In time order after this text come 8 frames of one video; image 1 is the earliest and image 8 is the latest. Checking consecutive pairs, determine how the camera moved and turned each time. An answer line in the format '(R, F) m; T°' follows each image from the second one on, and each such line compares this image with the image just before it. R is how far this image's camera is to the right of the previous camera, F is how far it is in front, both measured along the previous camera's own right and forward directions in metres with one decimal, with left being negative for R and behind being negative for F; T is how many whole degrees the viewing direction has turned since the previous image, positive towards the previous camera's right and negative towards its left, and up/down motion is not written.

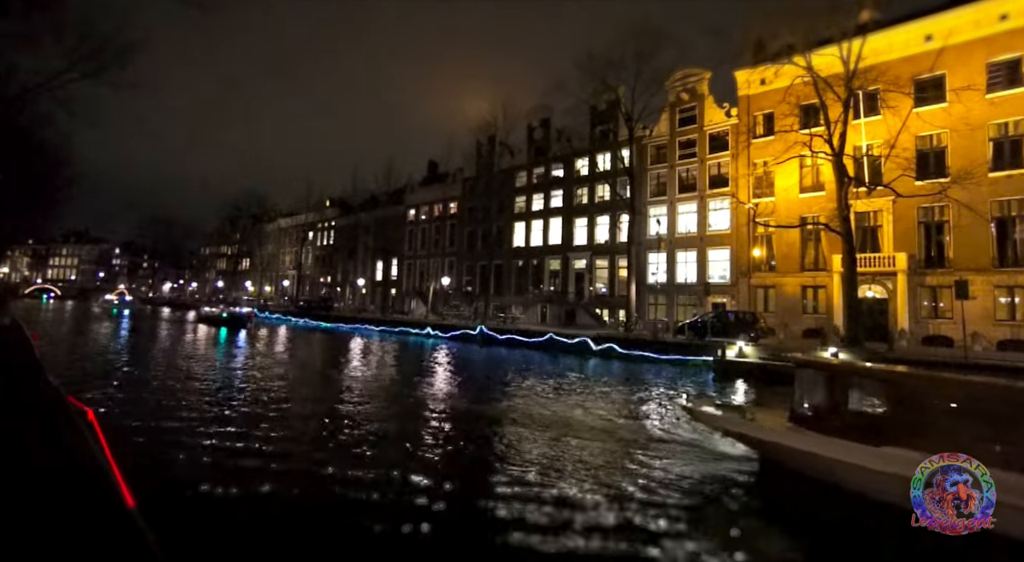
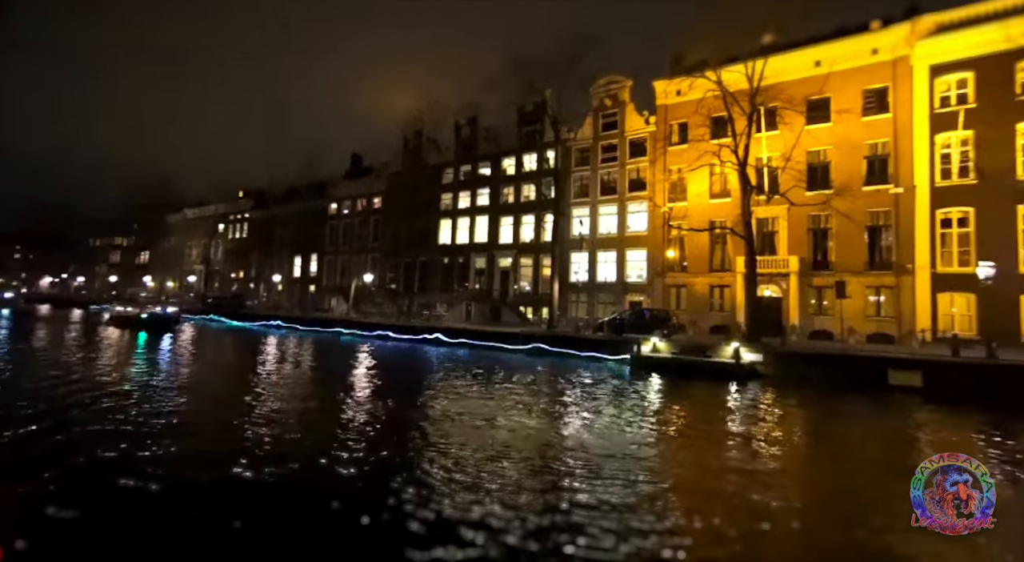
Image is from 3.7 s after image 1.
(0.0, -0.2) m; +8°
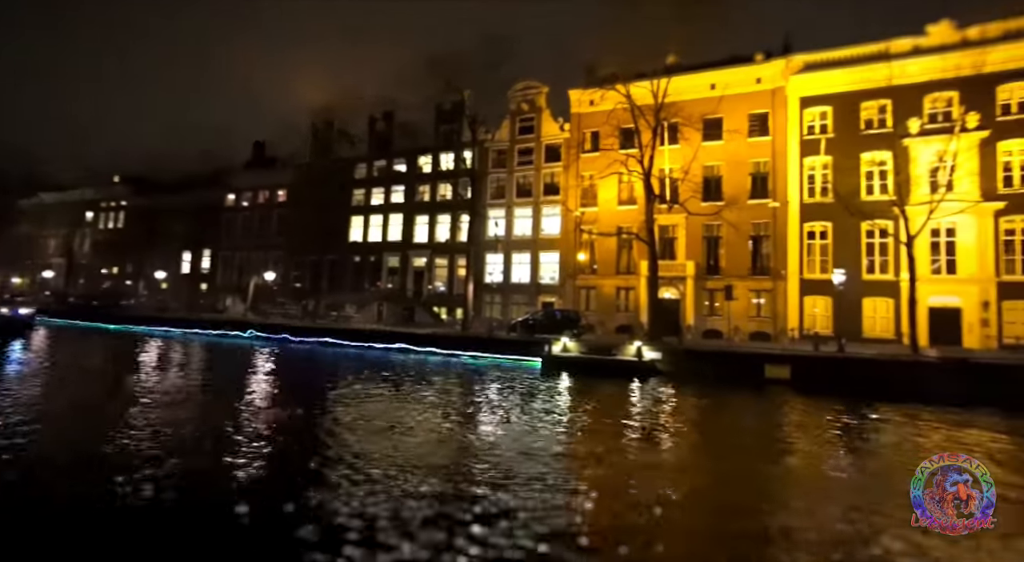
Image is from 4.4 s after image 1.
(-0.1, -0.3) m; +9°
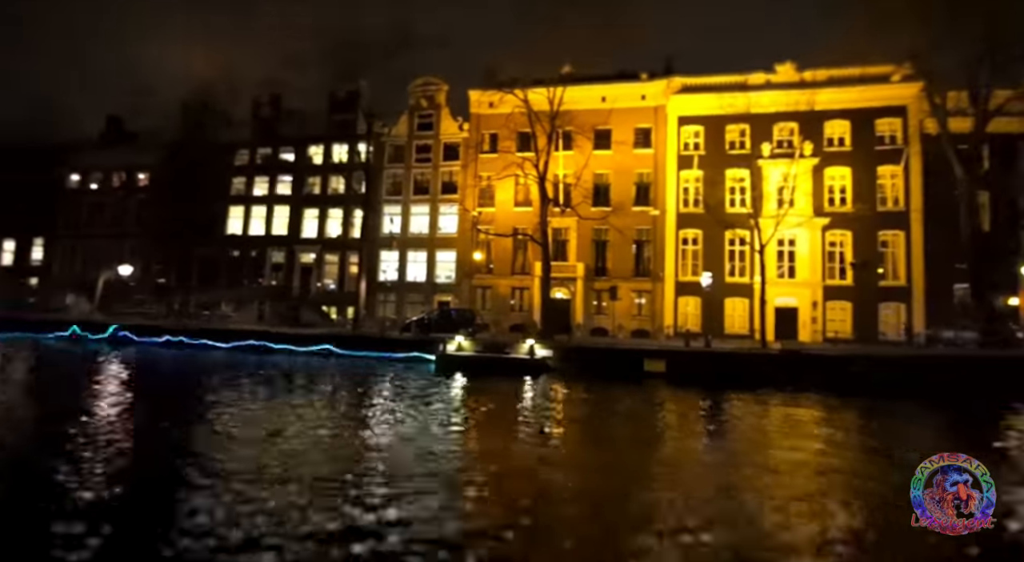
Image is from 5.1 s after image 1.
(-1.6, +0.1) m; +14°
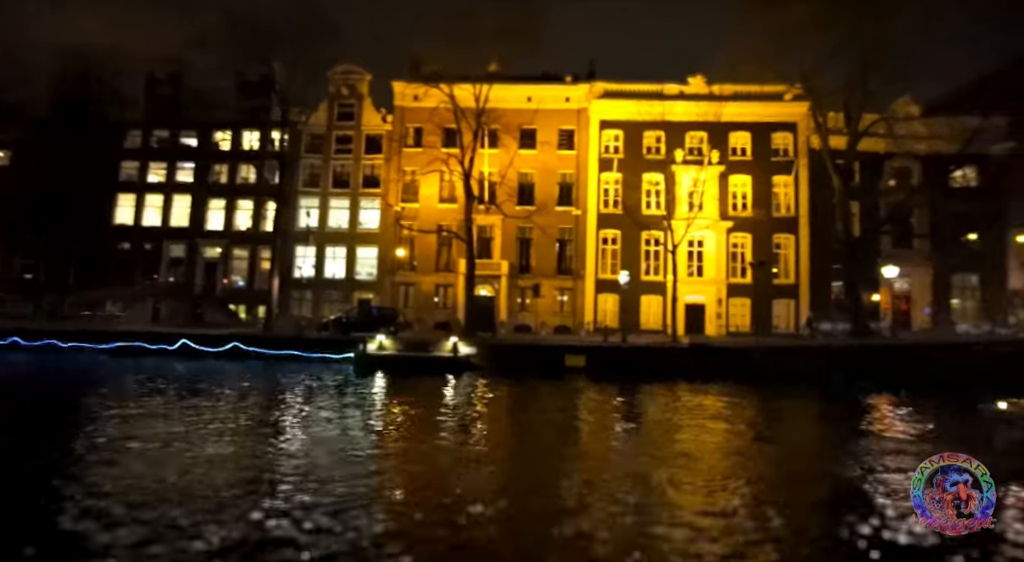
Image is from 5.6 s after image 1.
(-1.0, +0.1) m; +10°
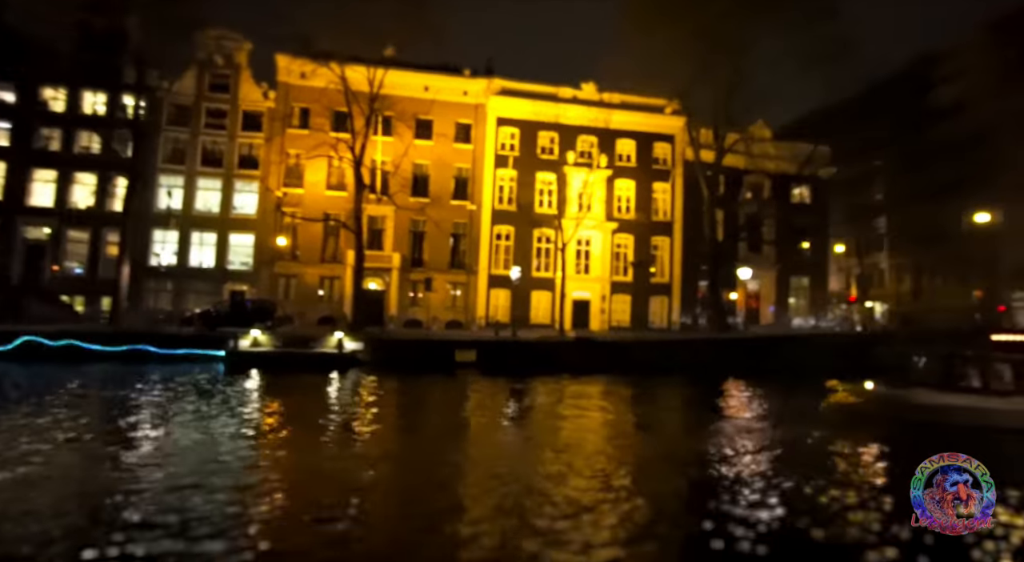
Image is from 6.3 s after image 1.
(-1.3, +0.3) m; +14°
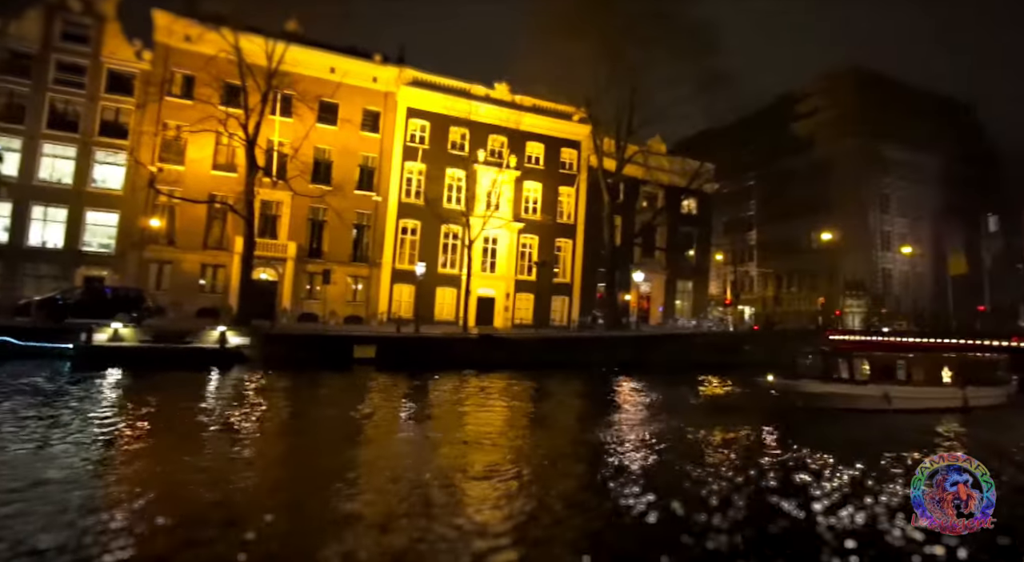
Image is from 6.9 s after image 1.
(-1.2, +0.1) m; +12°
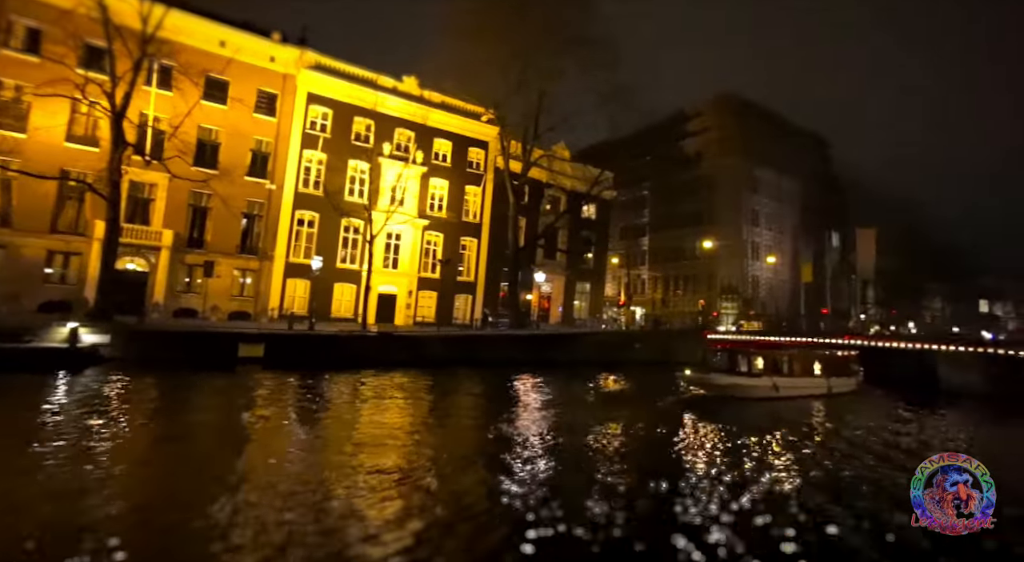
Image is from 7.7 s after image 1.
(-1.1, 0.0) m; +12°
